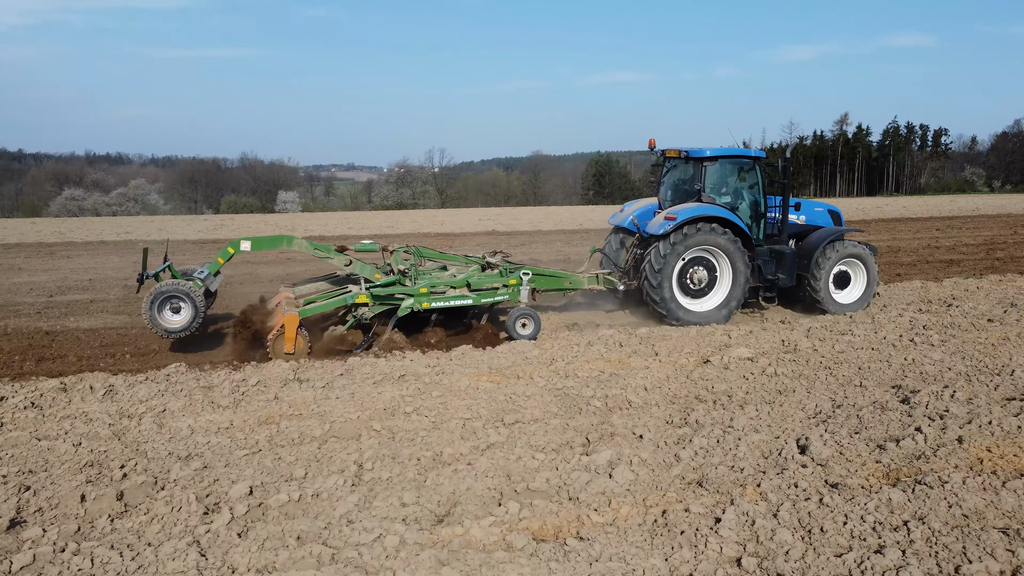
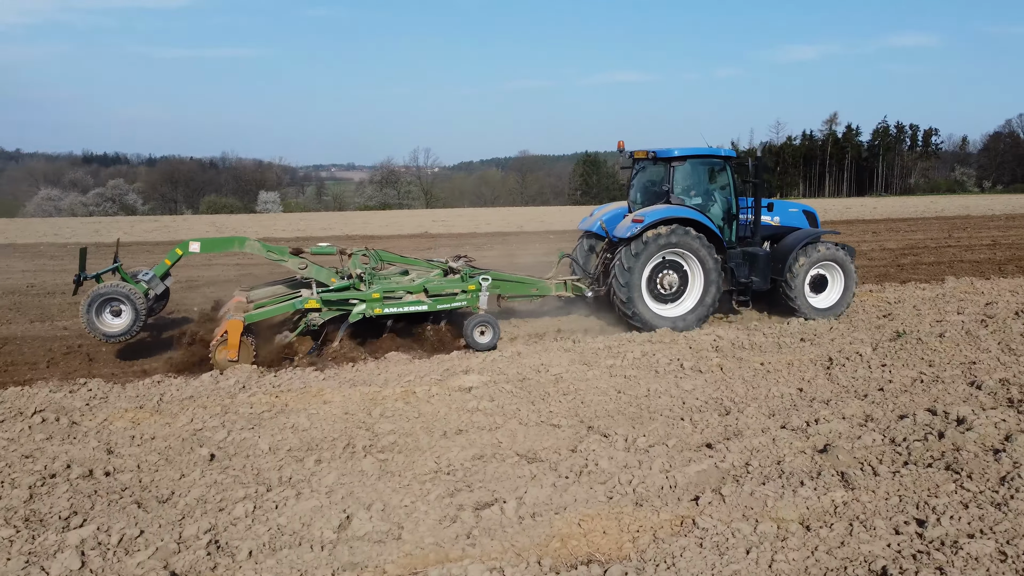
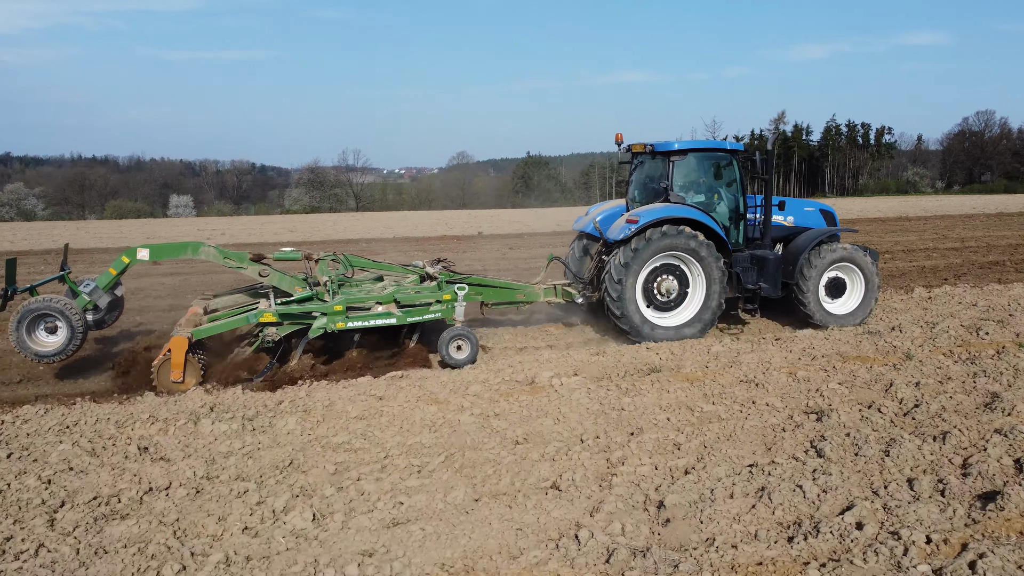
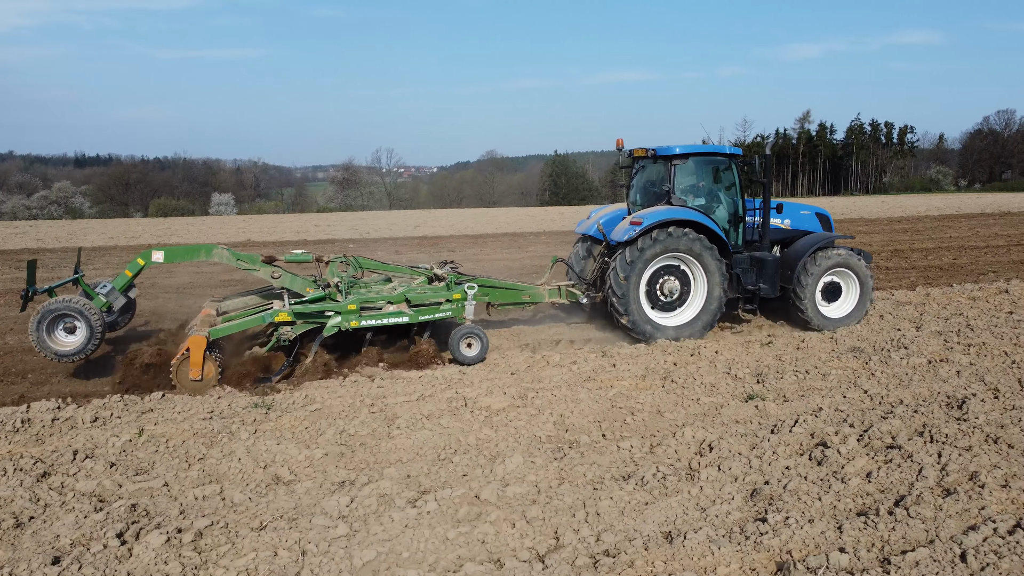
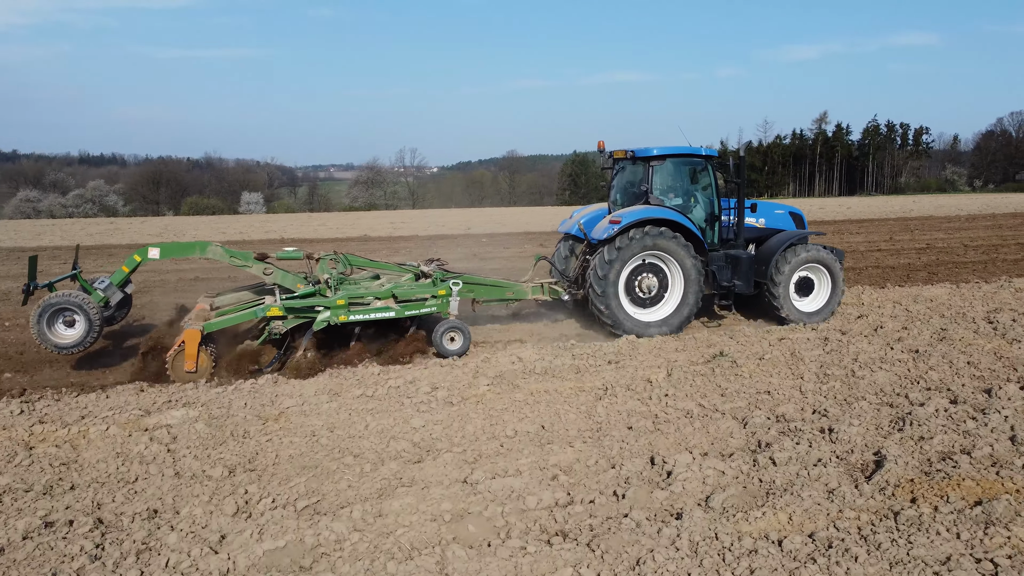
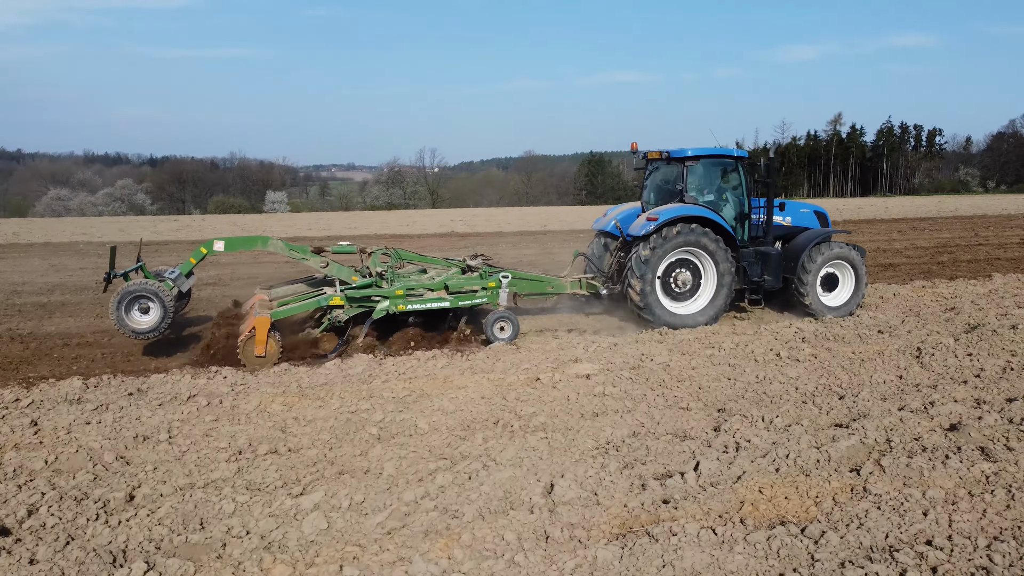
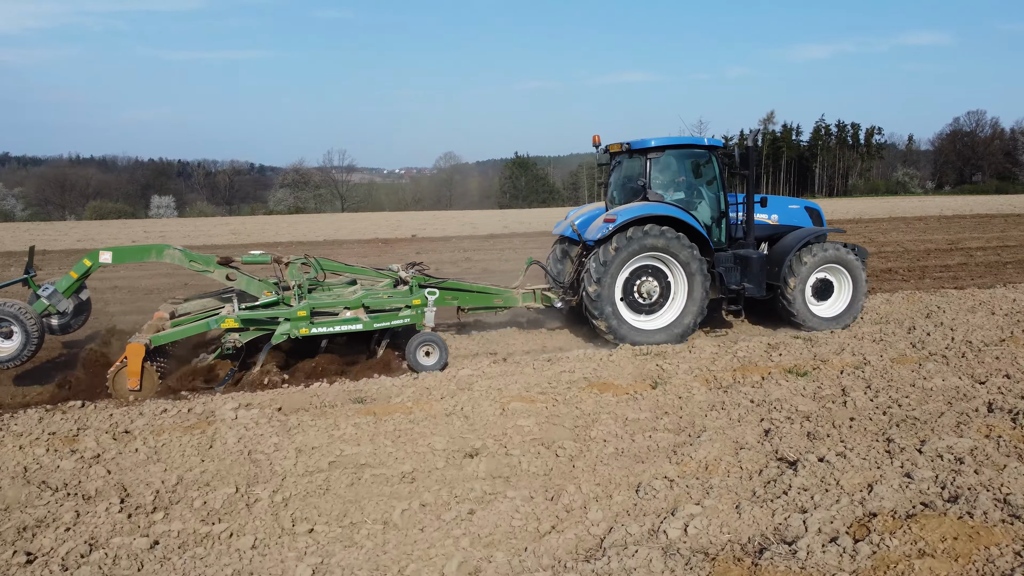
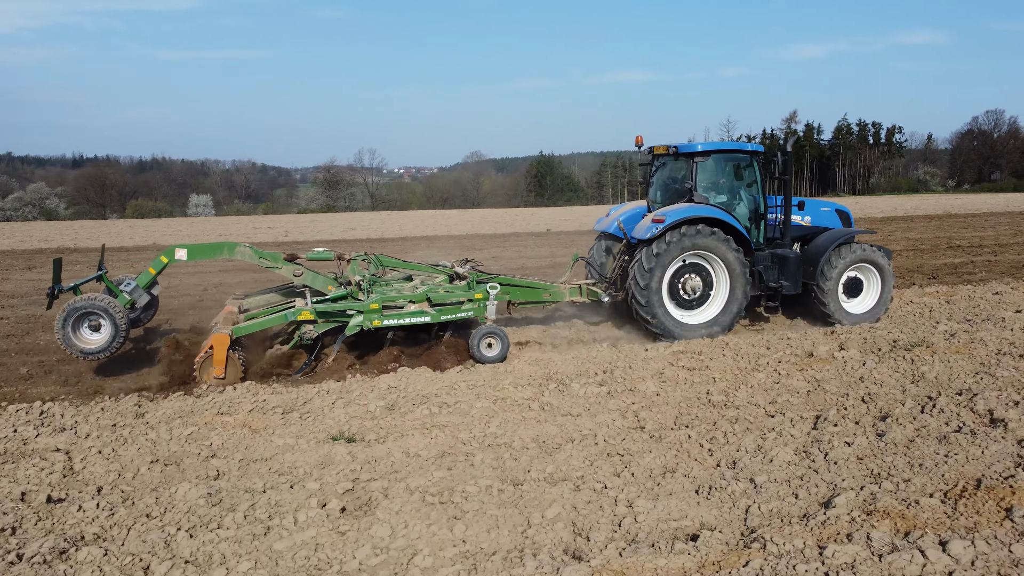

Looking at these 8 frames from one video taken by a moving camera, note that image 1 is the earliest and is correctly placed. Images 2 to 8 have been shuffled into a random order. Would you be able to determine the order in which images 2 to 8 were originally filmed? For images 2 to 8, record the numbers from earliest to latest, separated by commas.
6, 2, 5, 4, 8, 3, 7
